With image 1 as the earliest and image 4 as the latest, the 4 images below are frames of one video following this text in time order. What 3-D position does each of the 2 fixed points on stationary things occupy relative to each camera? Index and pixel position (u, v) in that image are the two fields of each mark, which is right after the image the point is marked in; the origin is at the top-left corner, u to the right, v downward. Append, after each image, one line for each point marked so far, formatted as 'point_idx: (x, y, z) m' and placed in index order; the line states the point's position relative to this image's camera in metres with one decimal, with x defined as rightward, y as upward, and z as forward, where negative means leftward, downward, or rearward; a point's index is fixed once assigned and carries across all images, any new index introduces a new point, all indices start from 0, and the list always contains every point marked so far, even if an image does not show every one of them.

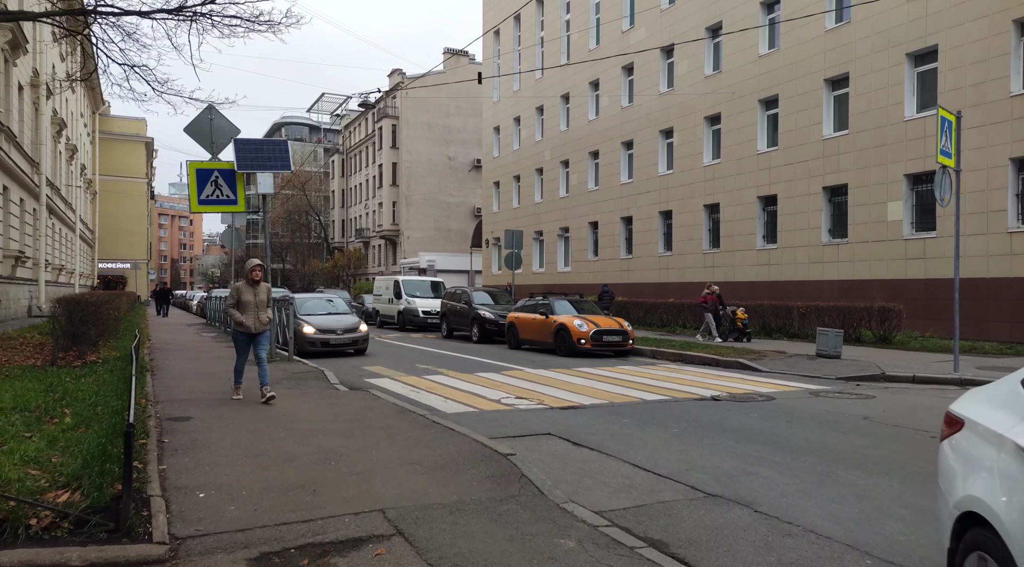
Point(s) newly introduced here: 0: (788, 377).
0: (+4.2, -1.4, +11.1) m
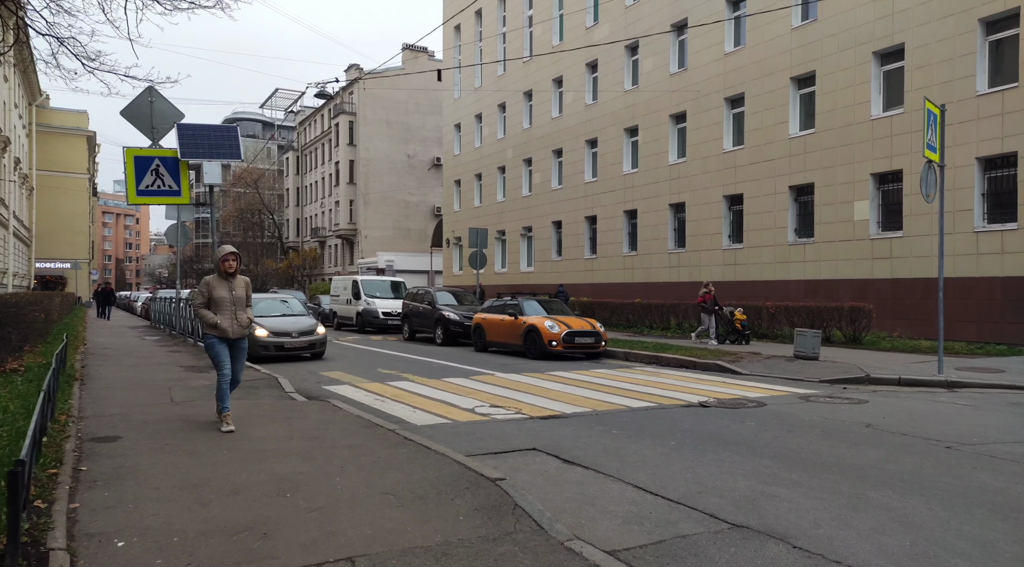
0: (+3.8, -1.4, +10.6) m
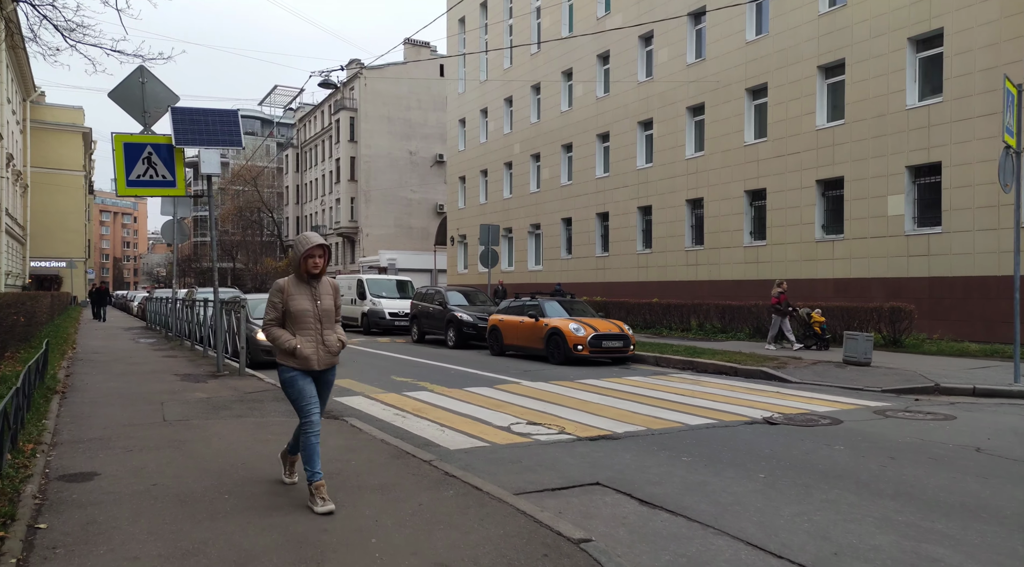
0: (+4.2, -1.4, +9.6) m
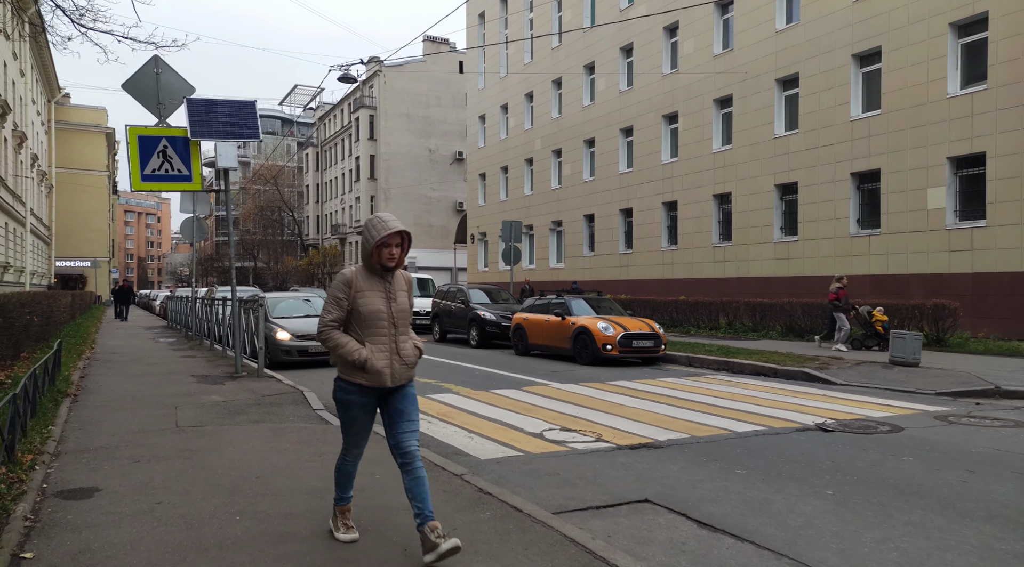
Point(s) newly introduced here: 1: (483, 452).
0: (+4.6, -1.4, +9.0) m
1: (-0.2, -1.3, +5.8) m
